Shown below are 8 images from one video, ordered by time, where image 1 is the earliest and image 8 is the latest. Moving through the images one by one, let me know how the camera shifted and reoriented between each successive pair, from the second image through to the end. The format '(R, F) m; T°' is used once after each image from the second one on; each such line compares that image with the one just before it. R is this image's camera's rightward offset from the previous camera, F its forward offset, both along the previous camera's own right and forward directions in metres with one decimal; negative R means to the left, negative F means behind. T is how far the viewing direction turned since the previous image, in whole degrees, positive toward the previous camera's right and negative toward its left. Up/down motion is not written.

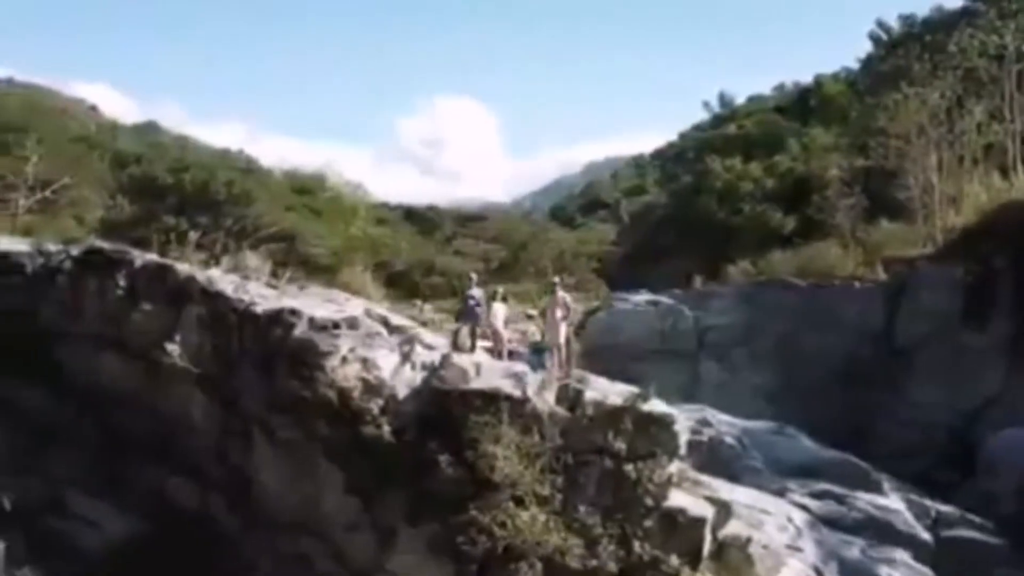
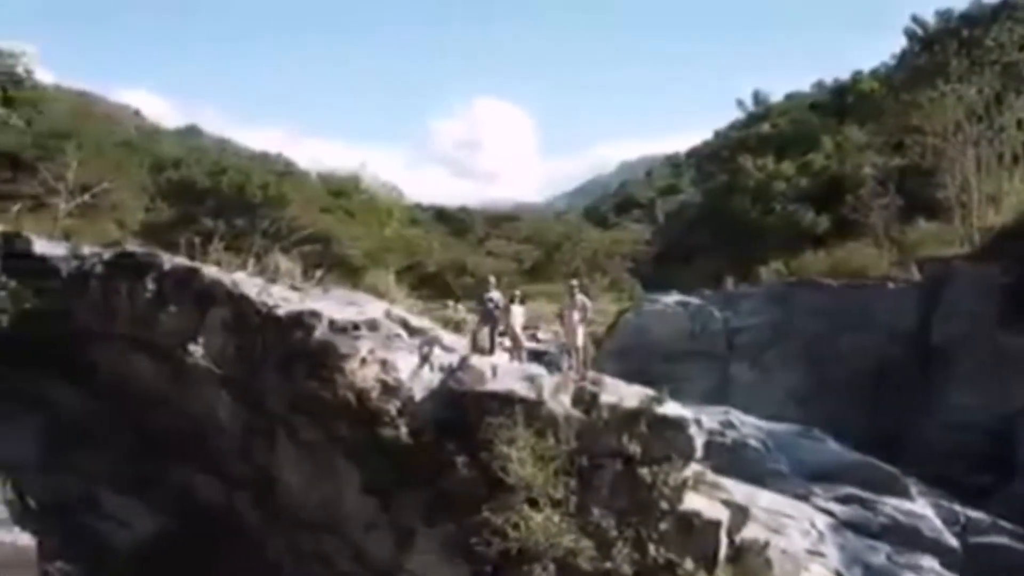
(+0.3, -0.2) m; -2°
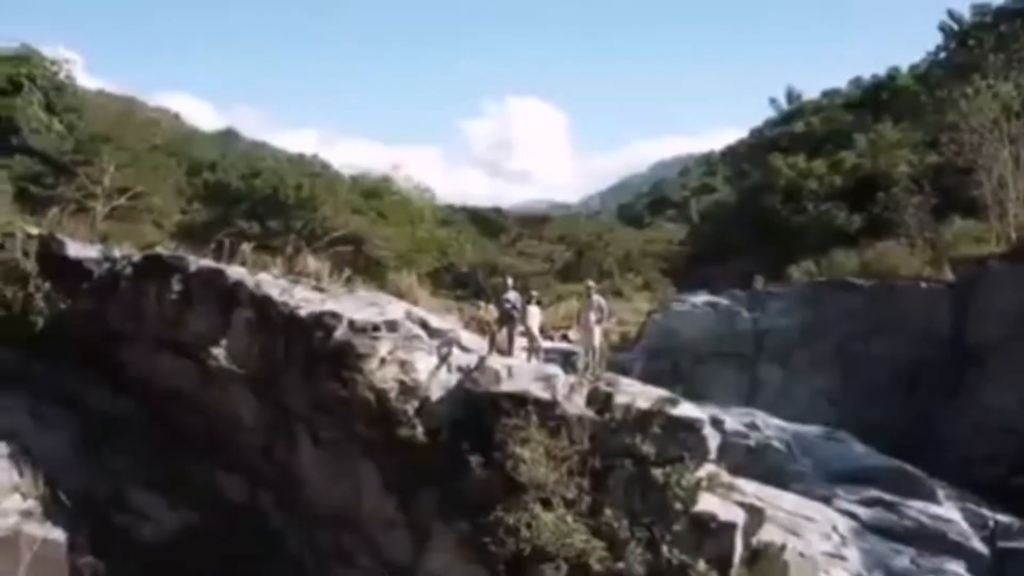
(+0.3, -0.2) m; -2°
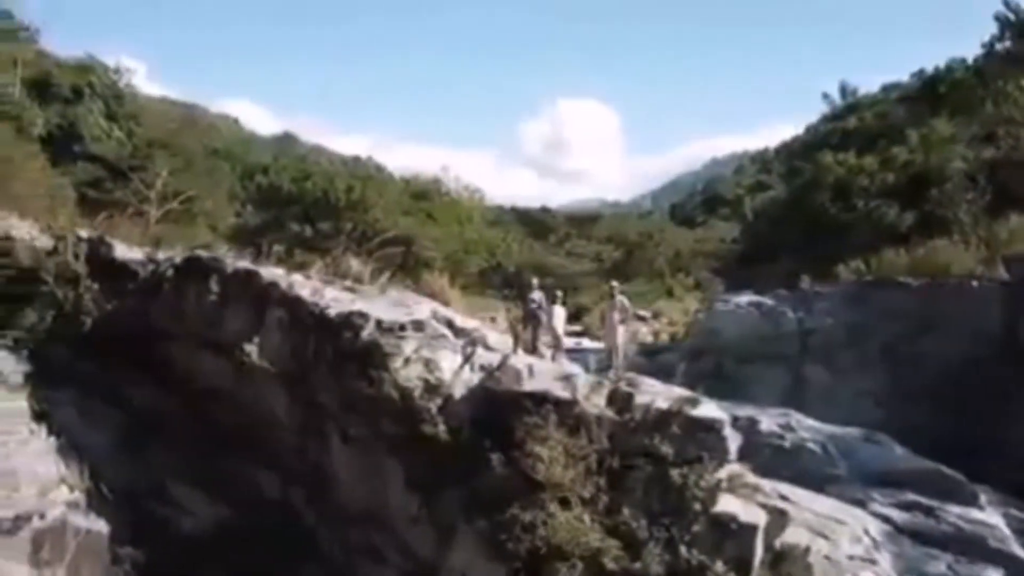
(+0.5, -0.3) m; -3°
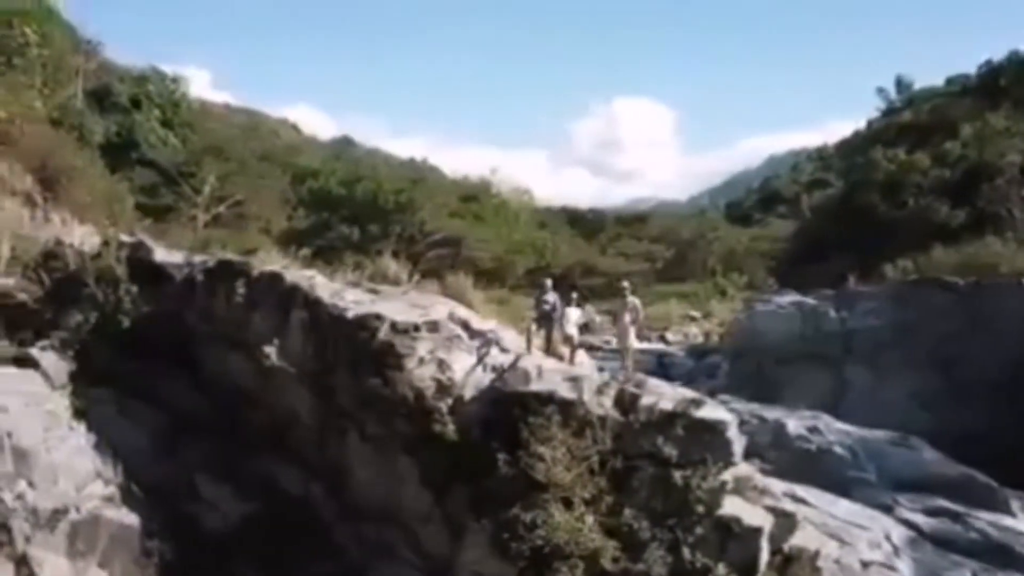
(+0.8, -0.3) m; -4°
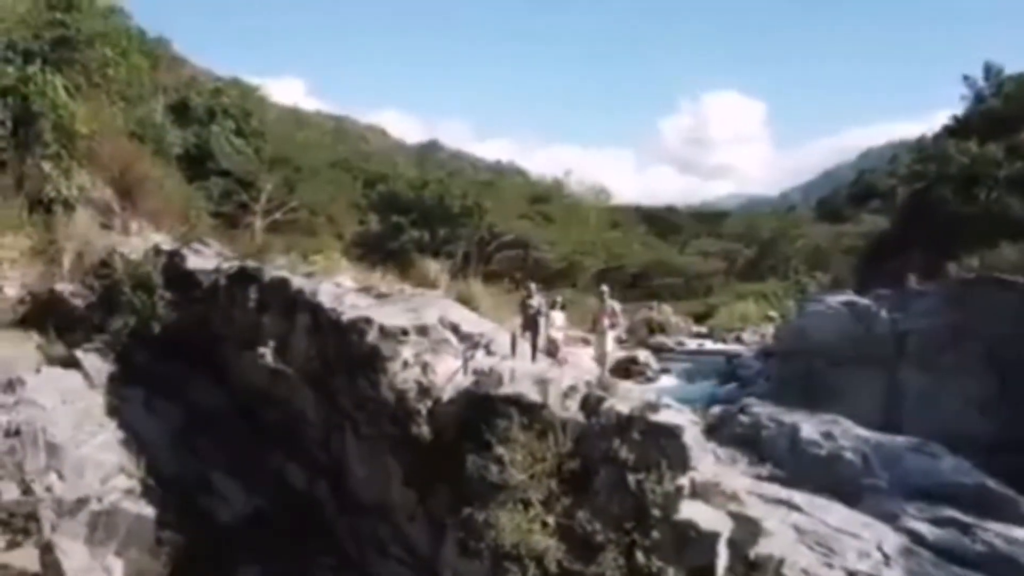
(+2.0, -0.2) m; -8°
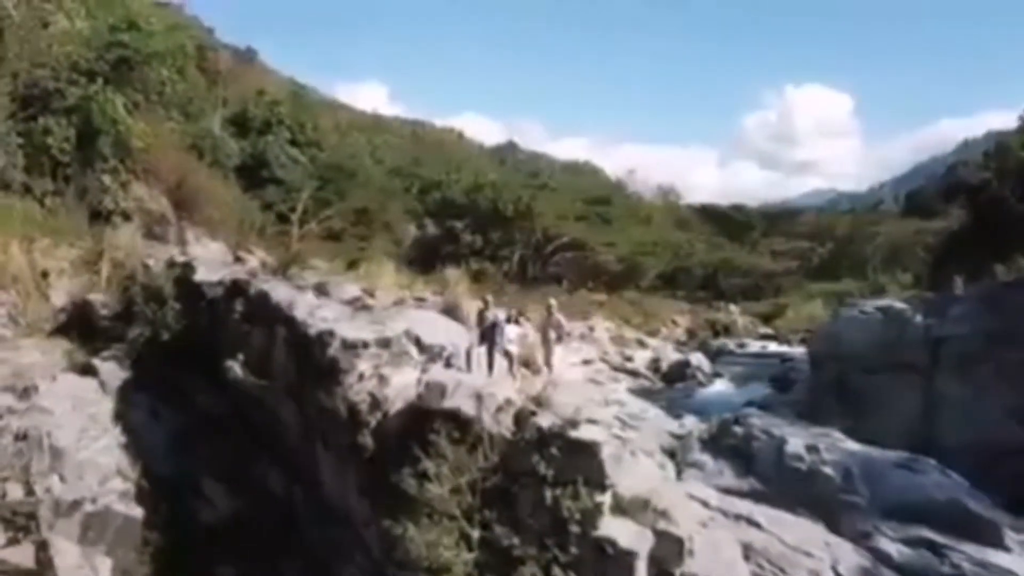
(+2.4, +0.1) m; -8°
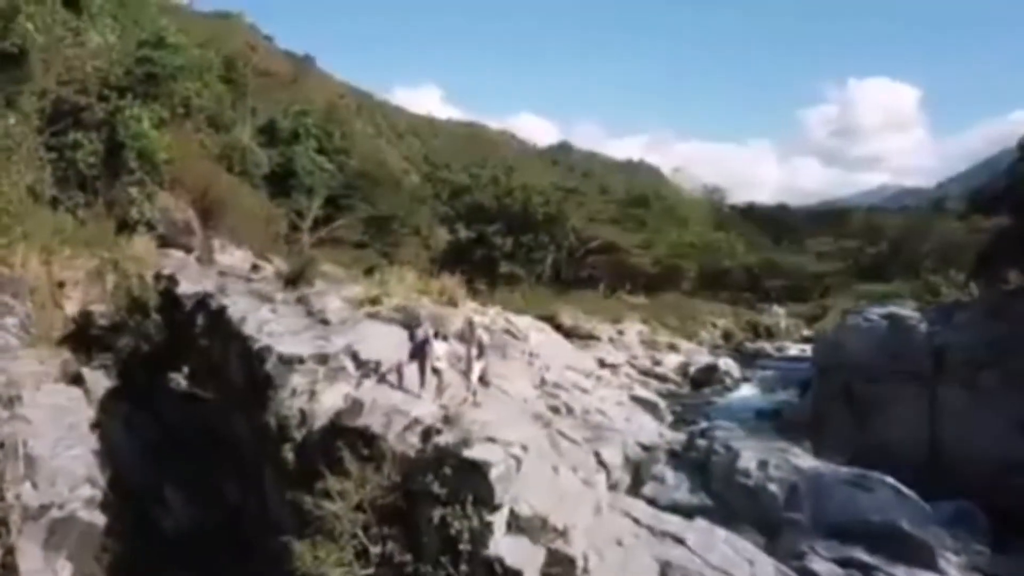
(+2.4, +0.3) m; -7°
